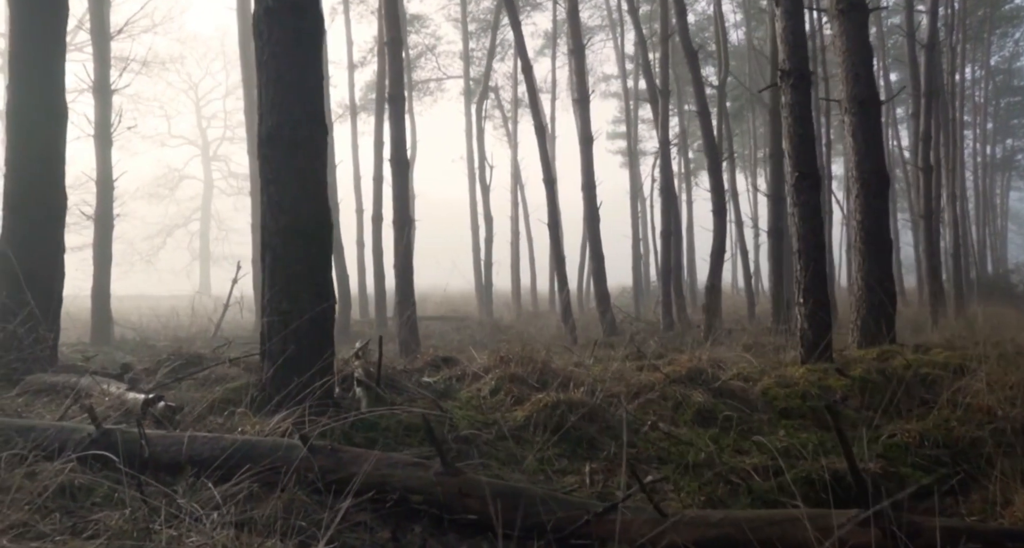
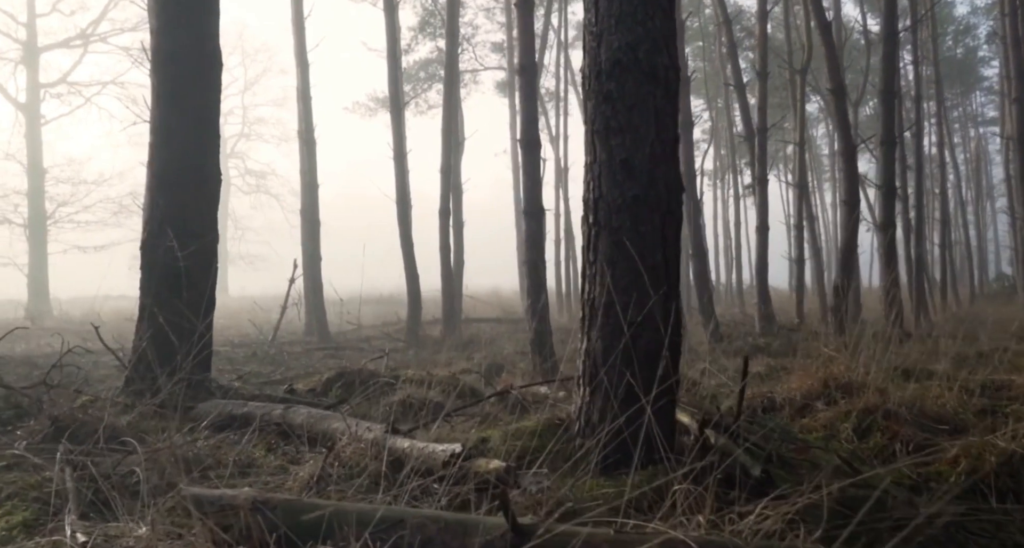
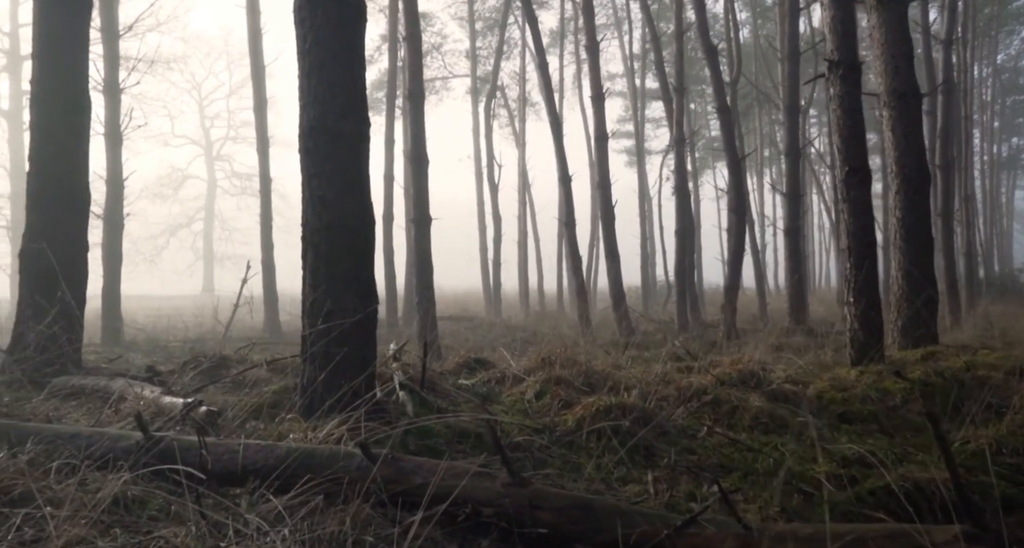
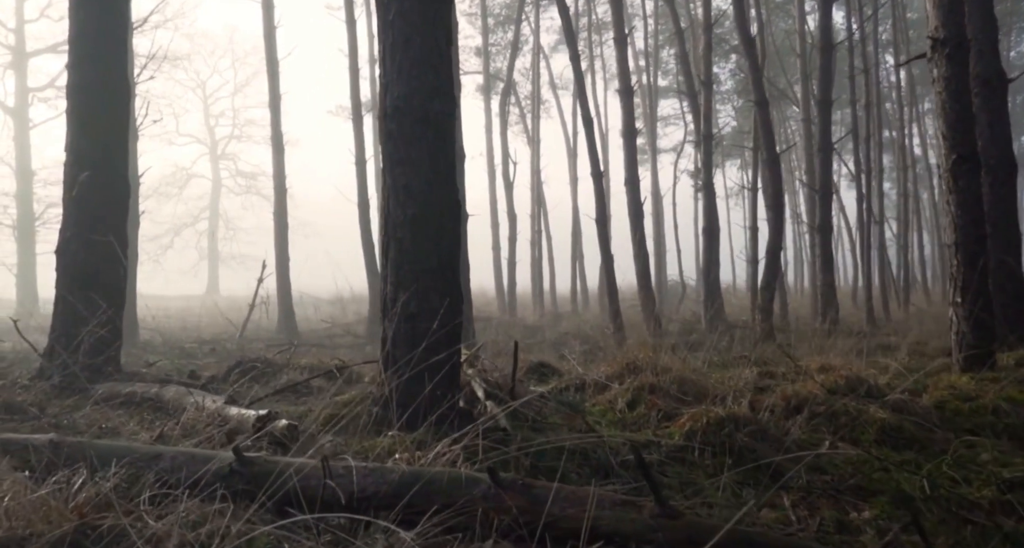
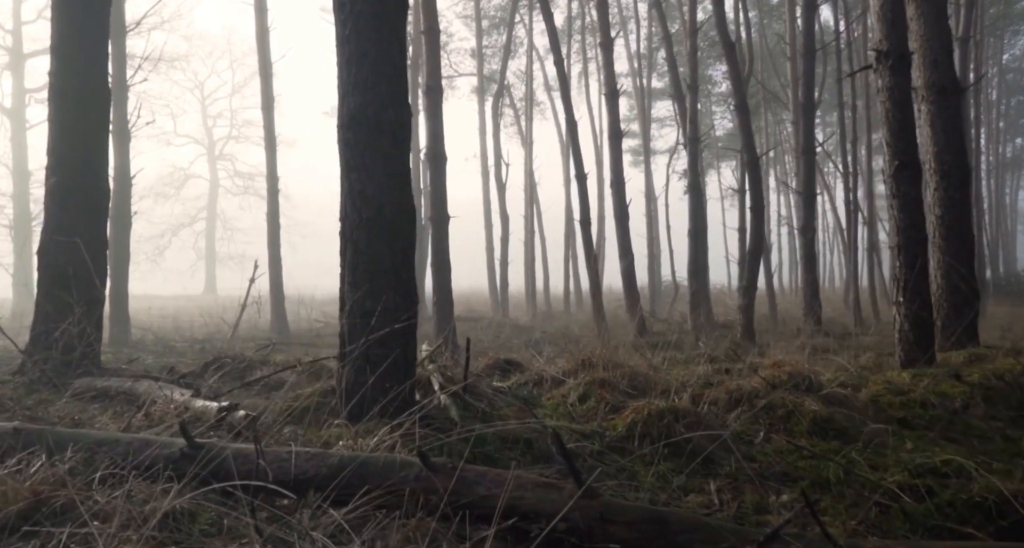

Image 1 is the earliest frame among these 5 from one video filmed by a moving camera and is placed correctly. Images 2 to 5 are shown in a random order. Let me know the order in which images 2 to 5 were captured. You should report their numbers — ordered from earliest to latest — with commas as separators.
3, 5, 4, 2
